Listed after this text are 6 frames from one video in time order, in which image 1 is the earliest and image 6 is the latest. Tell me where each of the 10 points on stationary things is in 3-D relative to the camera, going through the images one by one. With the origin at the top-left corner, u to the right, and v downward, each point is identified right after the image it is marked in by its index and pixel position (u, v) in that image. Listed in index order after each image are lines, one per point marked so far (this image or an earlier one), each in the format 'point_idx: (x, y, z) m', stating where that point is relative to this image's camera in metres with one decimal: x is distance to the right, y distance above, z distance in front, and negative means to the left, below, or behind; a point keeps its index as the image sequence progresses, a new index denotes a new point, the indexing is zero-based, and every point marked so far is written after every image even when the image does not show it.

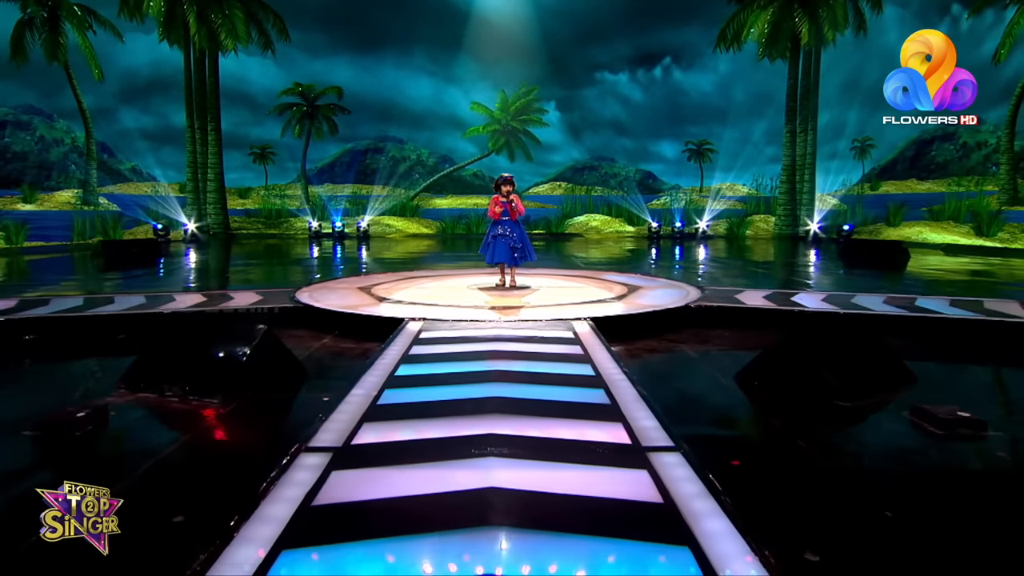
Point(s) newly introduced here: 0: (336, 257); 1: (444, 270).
0: (-3.6, +0.6, +12.8) m
1: (-1.3, +0.2, +10.4) m
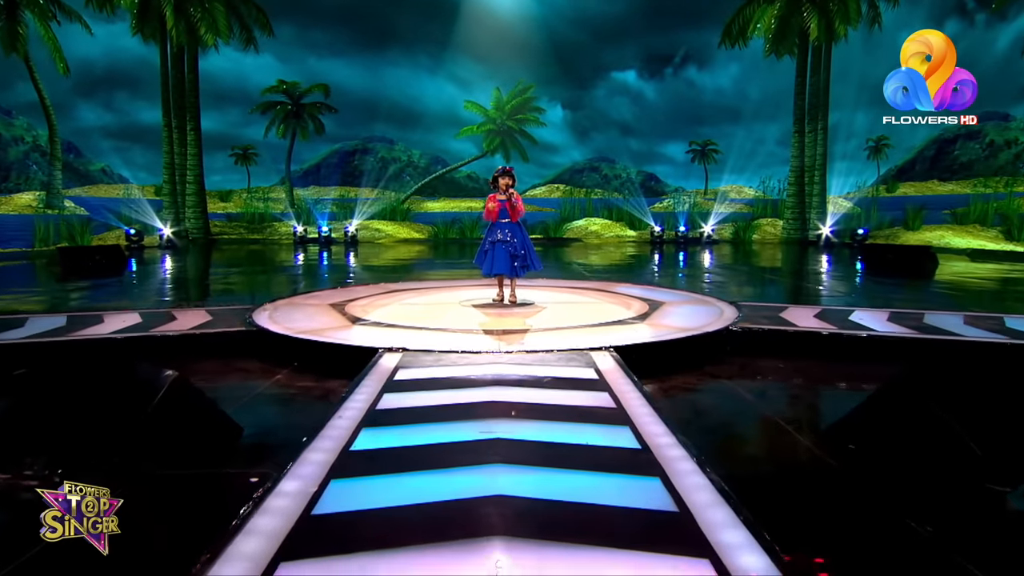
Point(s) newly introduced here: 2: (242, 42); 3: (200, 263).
0: (-3.7, +0.5, +12.2) m
1: (-1.4, 0.0, +9.9) m
2: (-7.8, +7.1, +18.0) m
3: (-5.8, +0.5, +11.6) m
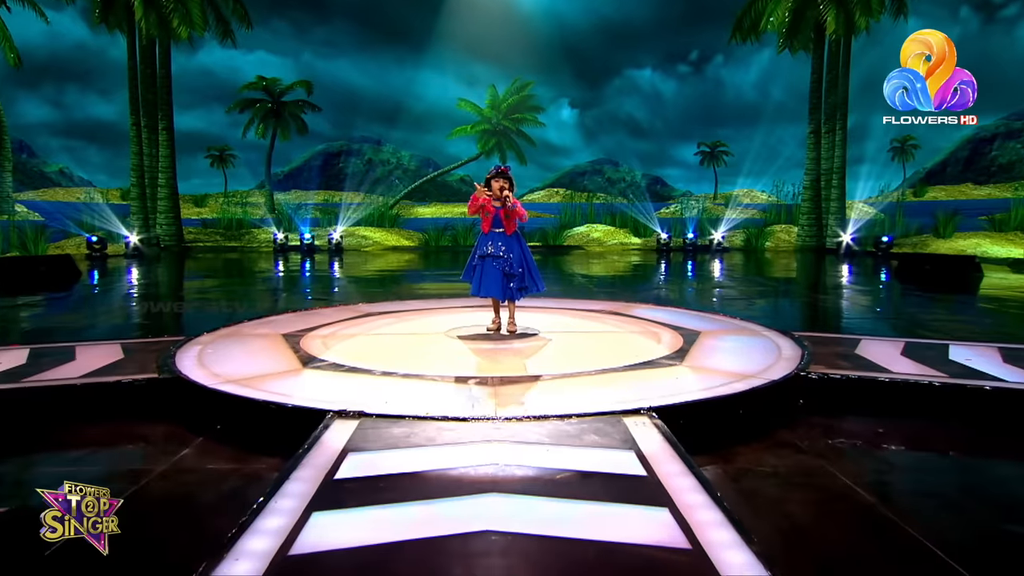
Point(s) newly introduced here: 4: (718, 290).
0: (-3.8, +0.3, +11.4) m
1: (-1.4, -0.1, +9.1) m
2: (-8.0, +6.9, +17.2) m
3: (-5.9, +0.3, +10.8) m
4: (+3.3, 0.0, +9.9) m
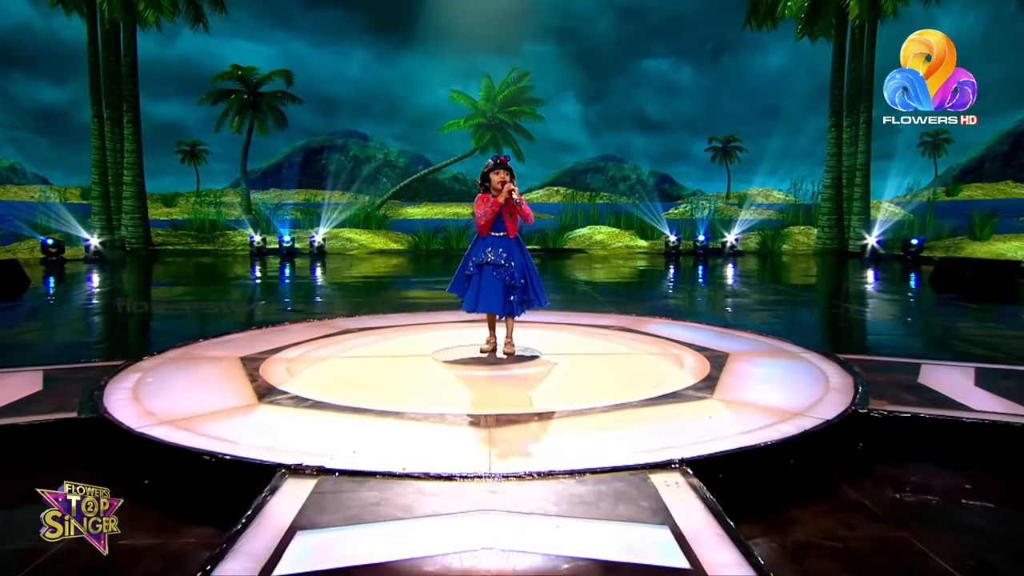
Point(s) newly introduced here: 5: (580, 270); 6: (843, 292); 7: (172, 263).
0: (-3.8, +0.2, +10.6) m
1: (-1.5, -0.2, +8.3) m
2: (-8.1, +6.8, +16.4) m
3: (-6.0, +0.2, +10.0) m
4: (+3.2, -0.1, +9.2) m
5: (+1.2, +0.3, +11.6) m
6: (+4.9, -0.1, +9.2) m
7: (-6.6, +0.5, +12.2) m
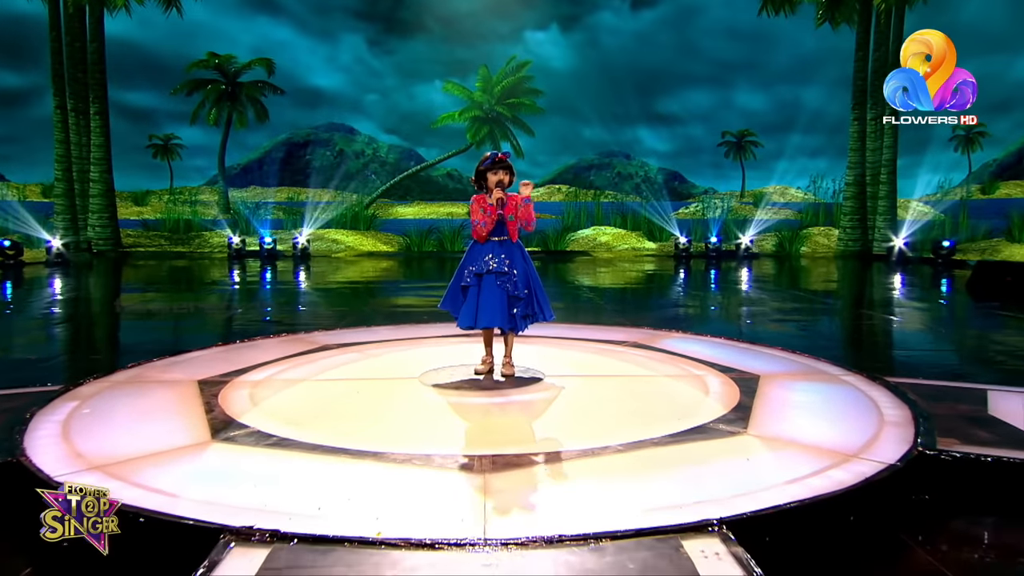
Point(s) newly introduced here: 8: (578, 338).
0: (-3.9, +0.1, +9.9) m
1: (-1.5, -0.3, +7.6) m
2: (-8.1, +6.7, +15.7) m
3: (-6.0, +0.1, +9.3) m
4: (+3.2, -0.2, +8.5) m
5: (+1.2, +0.2, +11.0) m
6: (+4.8, -0.1, +8.6) m
7: (-6.6, +0.4, +11.5) m
8: (+0.6, -0.4, +5.7) m
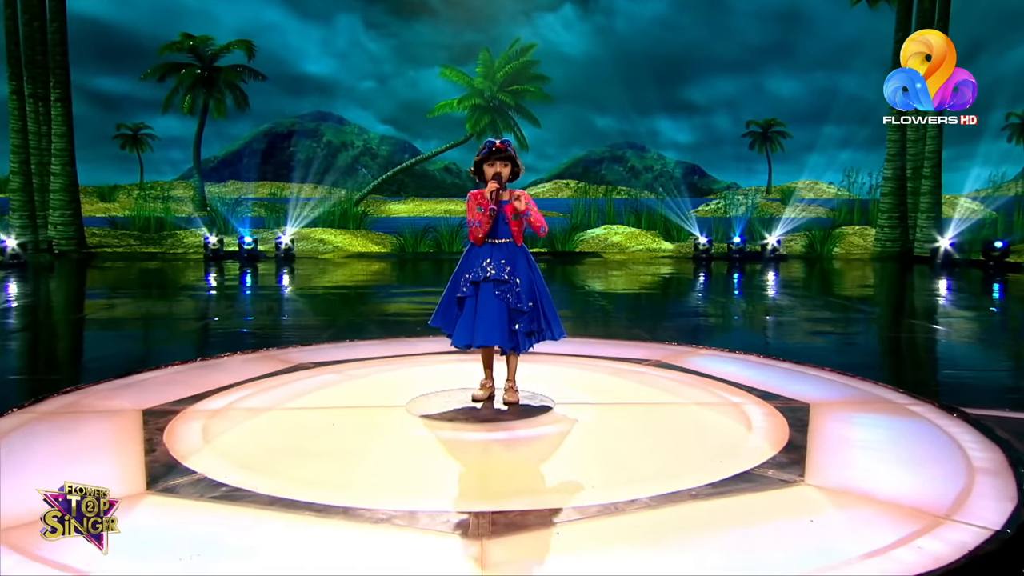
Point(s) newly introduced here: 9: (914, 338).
0: (-3.8, 0.0, +9.2) m
1: (-1.4, -0.4, +6.9) m
2: (-8.0, +6.7, +14.9) m
3: (-5.9, 0.0, +8.6) m
4: (+3.2, -0.3, +7.7) m
5: (+1.3, +0.2, +10.2) m
6: (+4.9, -0.2, +7.8) m
7: (-6.6, +0.4, +10.8) m
8: (+0.7, -0.5, +4.9) m
9: (+4.3, -0.5, +6.6) m
